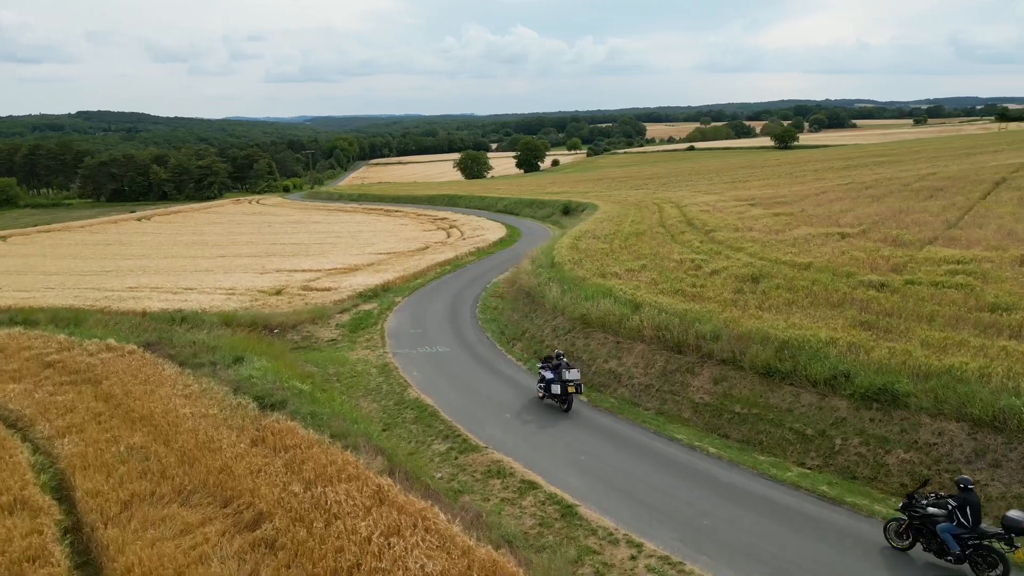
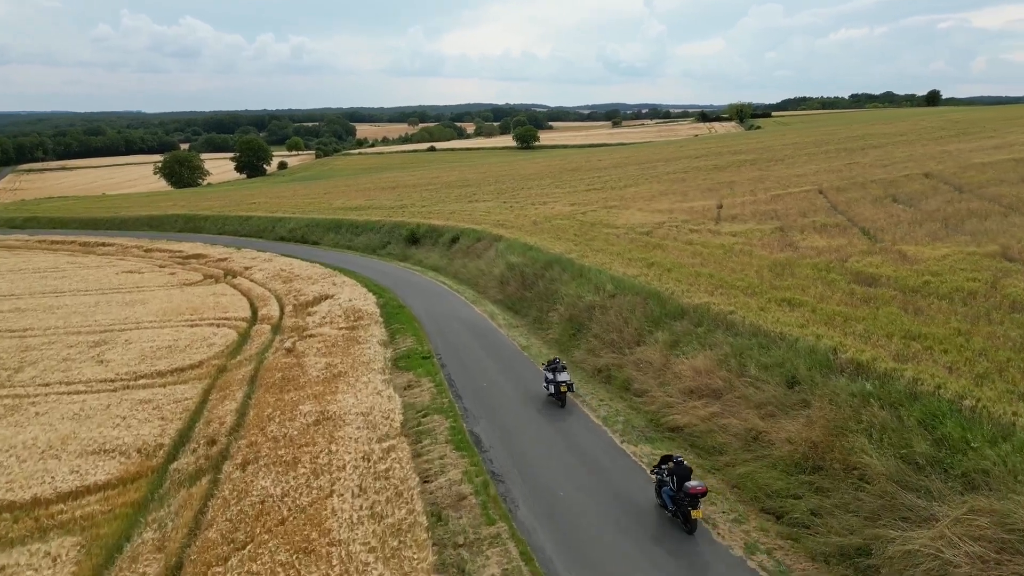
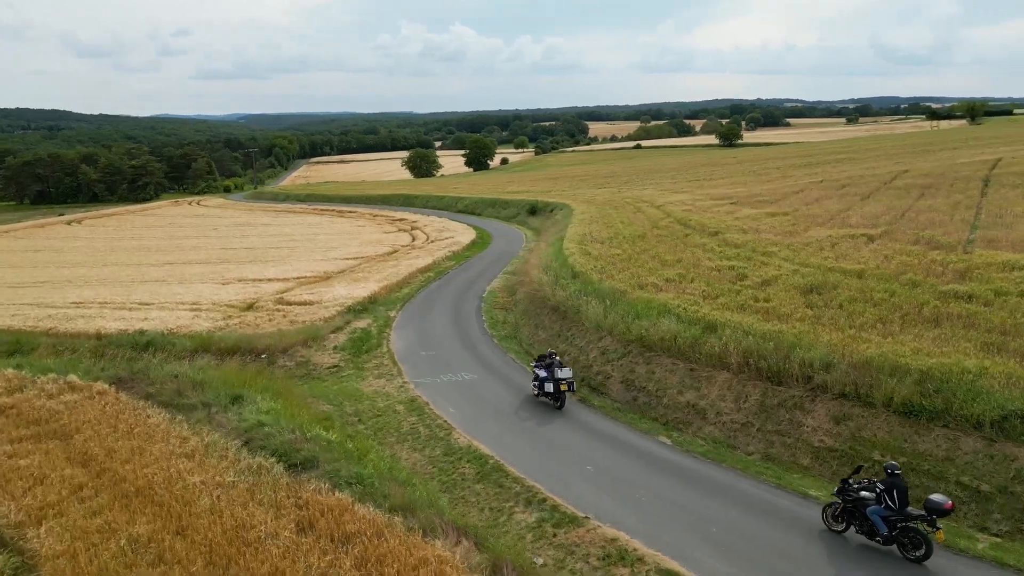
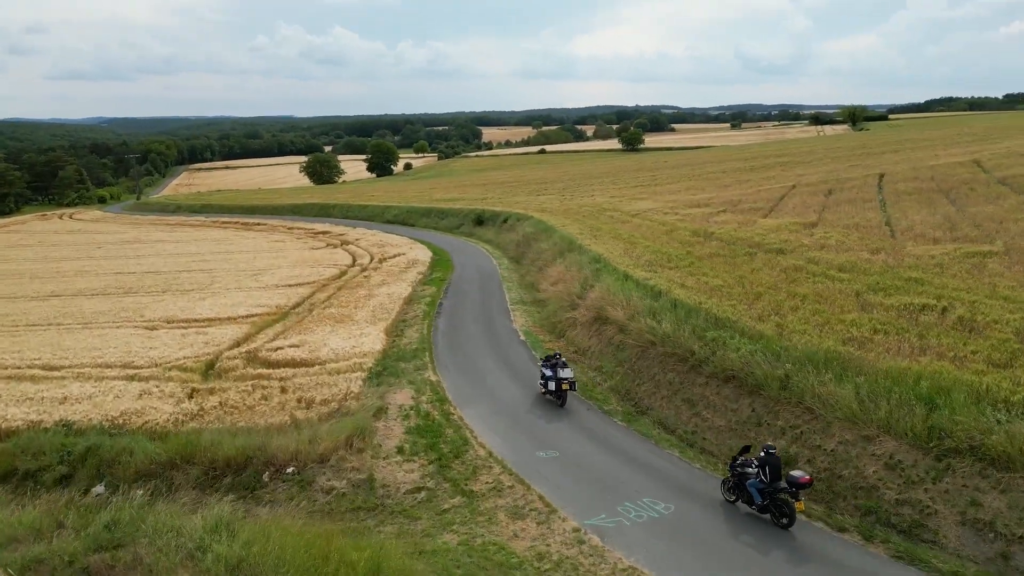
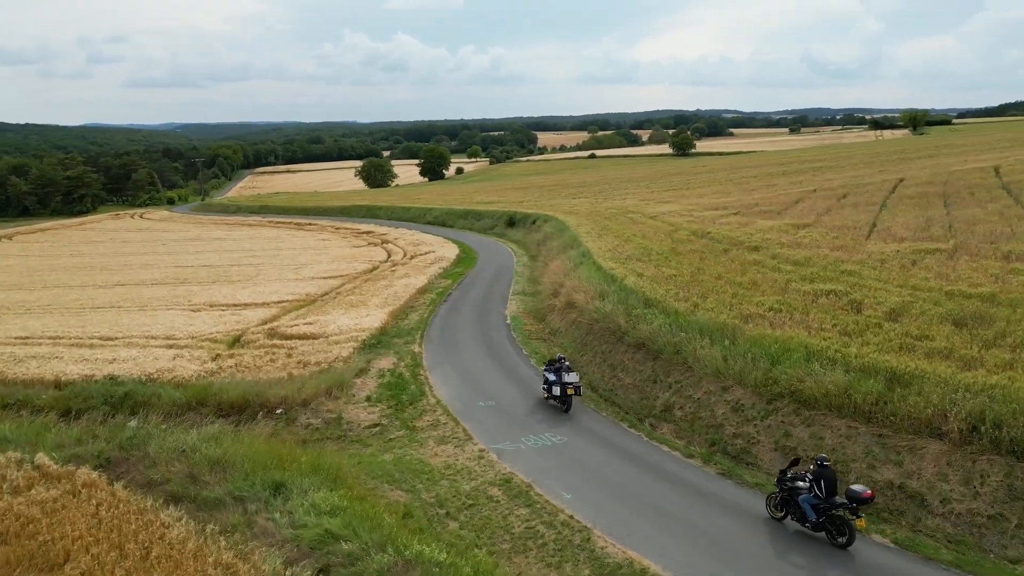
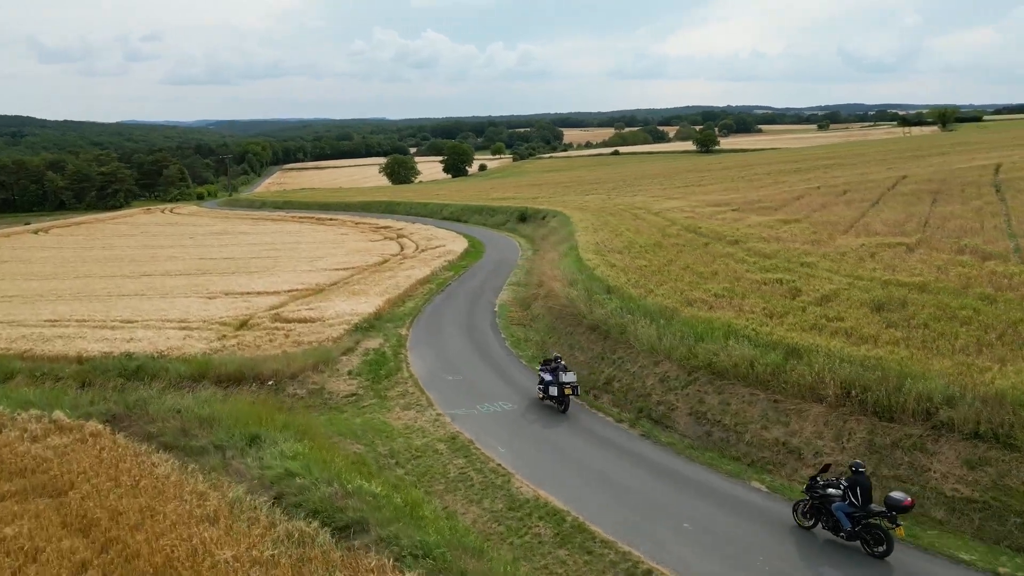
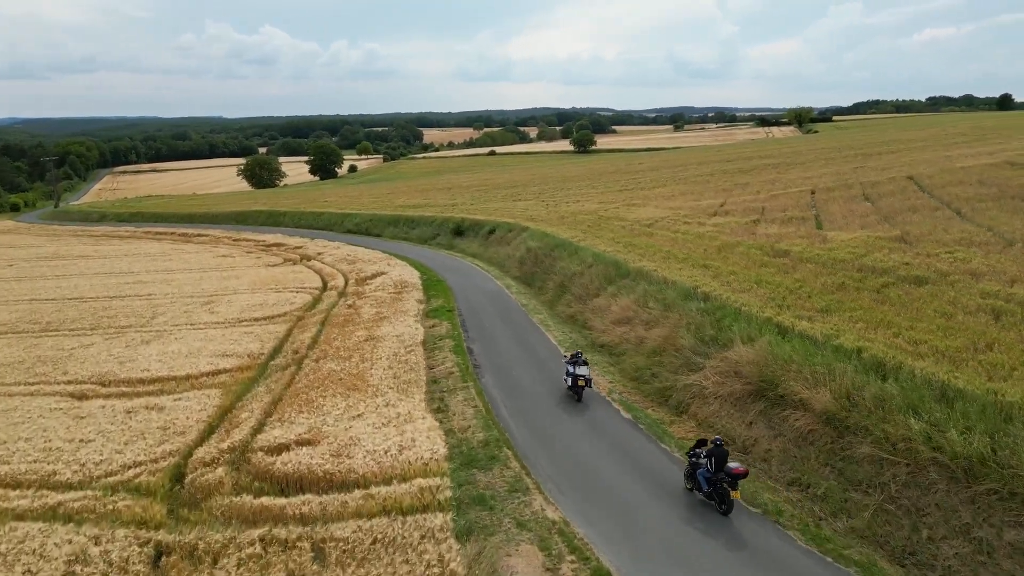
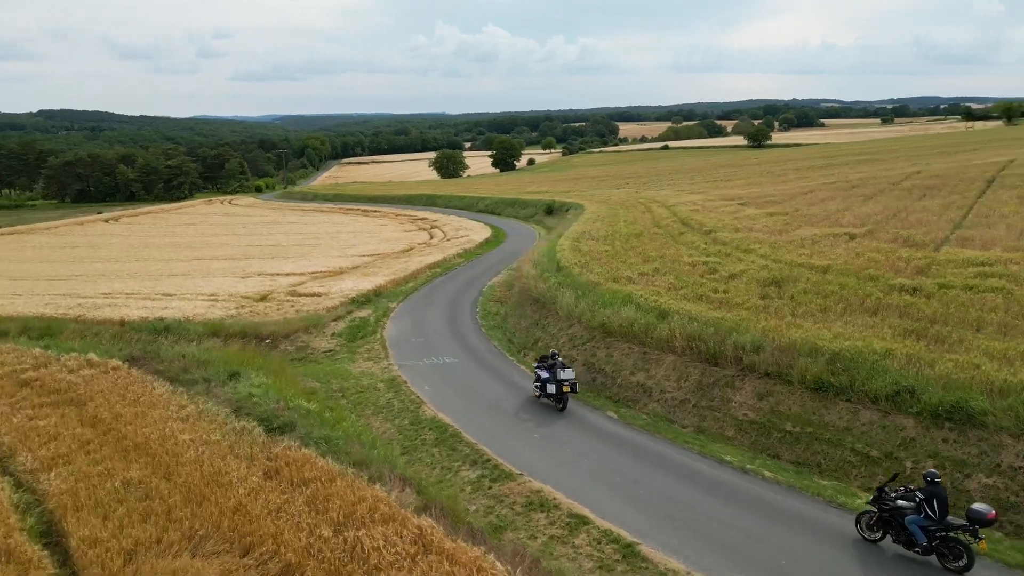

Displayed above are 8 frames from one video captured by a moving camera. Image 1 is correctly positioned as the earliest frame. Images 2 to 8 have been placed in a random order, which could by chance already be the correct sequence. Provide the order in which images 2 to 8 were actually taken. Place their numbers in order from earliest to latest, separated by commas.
8, 3, 6, 5, 4, 7, 2
